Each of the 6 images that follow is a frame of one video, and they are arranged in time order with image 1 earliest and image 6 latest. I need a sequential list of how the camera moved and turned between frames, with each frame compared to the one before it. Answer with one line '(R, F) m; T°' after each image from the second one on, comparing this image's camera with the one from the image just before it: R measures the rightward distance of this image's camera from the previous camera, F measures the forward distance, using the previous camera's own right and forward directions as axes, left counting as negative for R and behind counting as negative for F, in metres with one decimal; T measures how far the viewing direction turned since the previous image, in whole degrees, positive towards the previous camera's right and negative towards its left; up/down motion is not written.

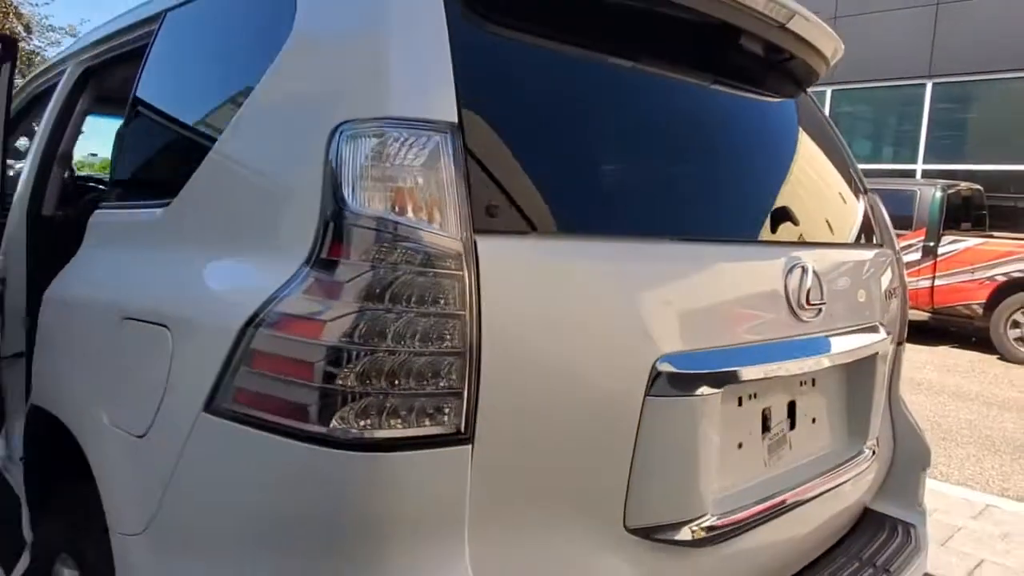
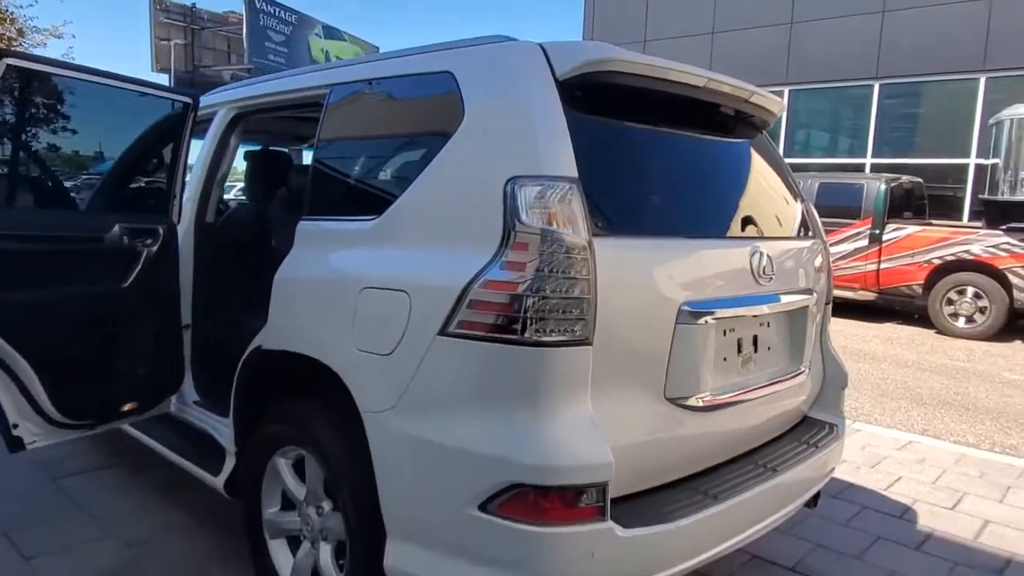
(-0.3, -0.9) m; +3°
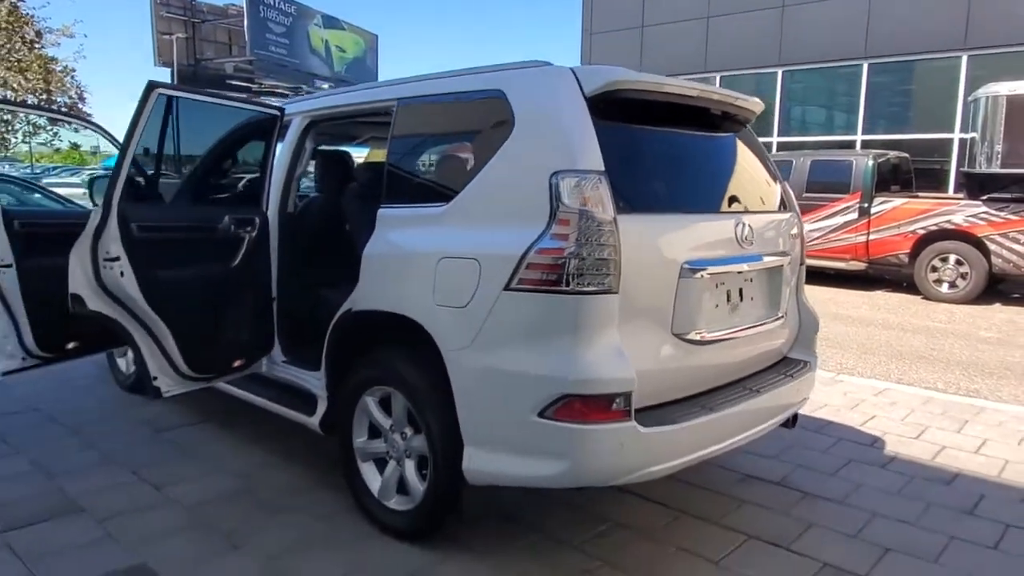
(-0.2, -0.7) m; 0°
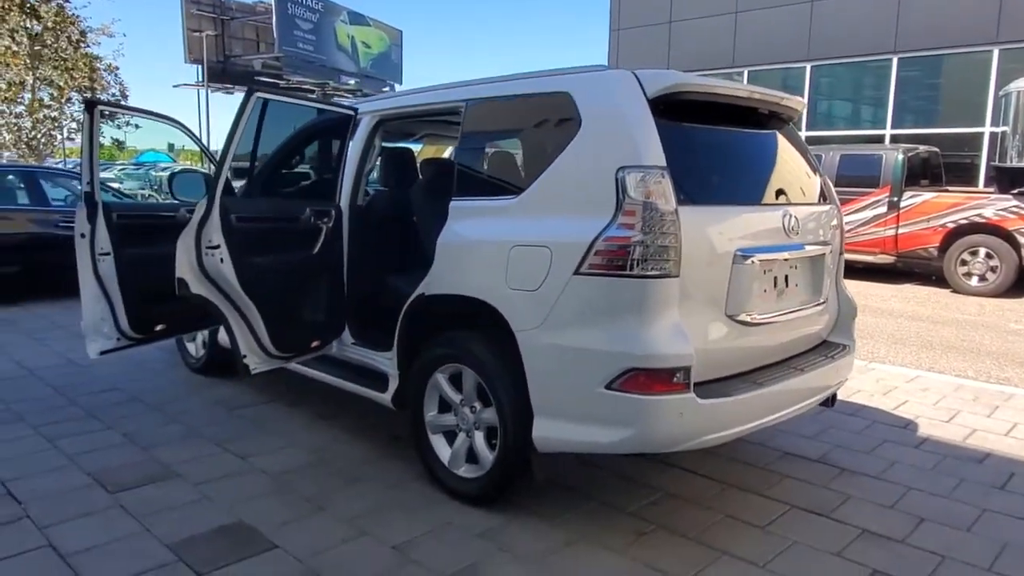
(-0.2, -0.3) m; -2°
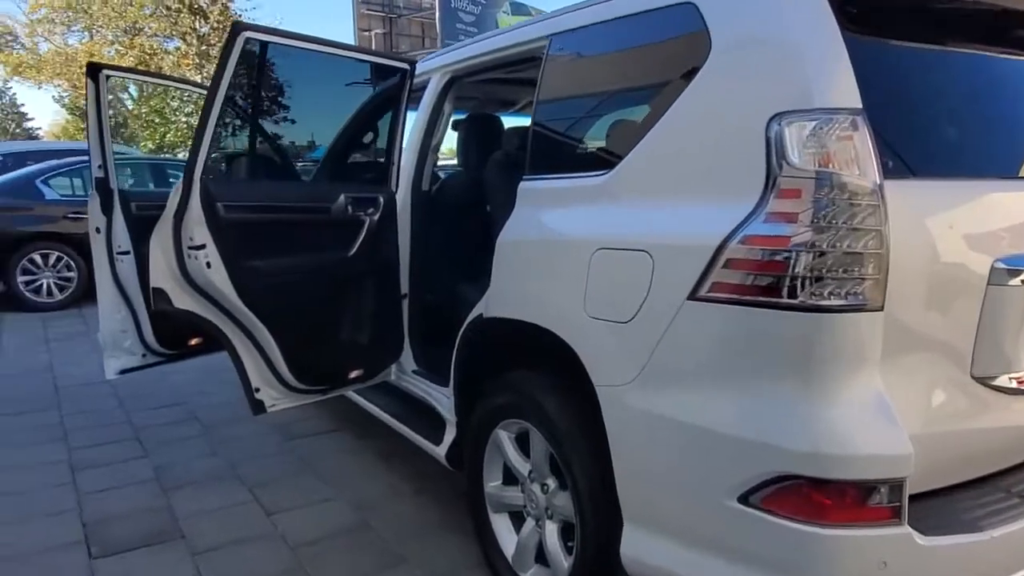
(+0.2, +1.2) m; -13°
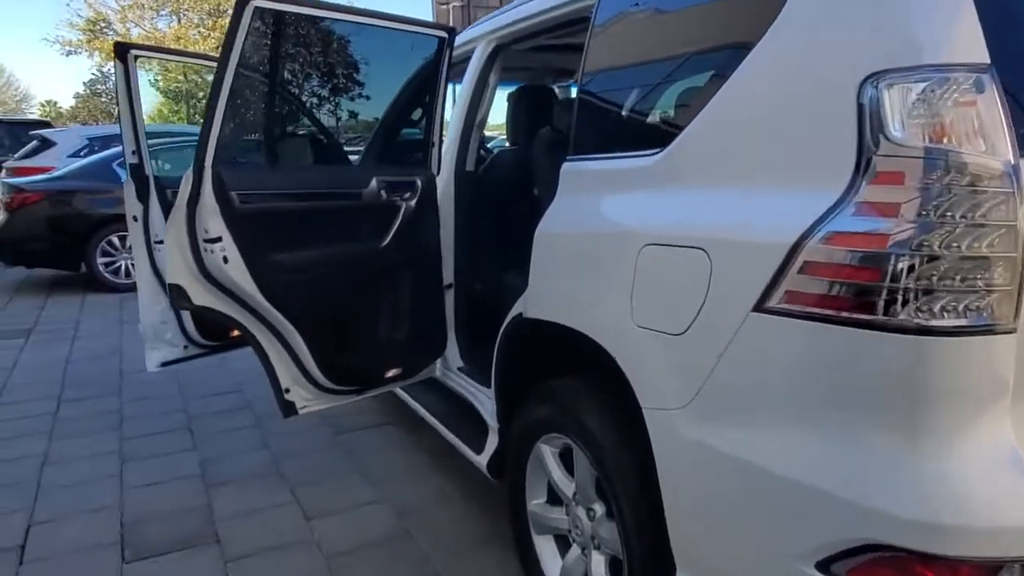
(+0.1, +0.3) m; -6°
